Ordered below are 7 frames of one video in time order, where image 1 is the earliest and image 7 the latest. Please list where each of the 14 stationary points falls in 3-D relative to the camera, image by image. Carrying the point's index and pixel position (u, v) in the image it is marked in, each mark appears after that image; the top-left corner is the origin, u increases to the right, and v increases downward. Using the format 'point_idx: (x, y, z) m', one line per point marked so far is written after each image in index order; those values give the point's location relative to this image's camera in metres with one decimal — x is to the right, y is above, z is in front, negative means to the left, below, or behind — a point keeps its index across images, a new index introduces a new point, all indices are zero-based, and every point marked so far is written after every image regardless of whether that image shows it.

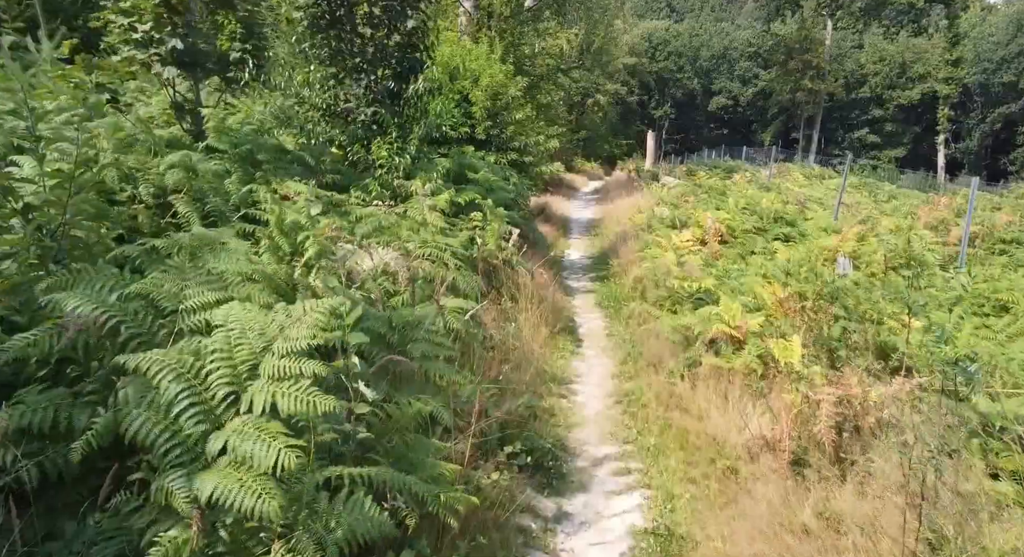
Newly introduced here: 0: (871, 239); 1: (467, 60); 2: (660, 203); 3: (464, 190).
0: (+5.8, +0.6, +11.8) m
1: (-0.8, +3.9, +13.0) m
2: (+3.0, +1.5, +14.7) m
3: (-0.6, +1.0, +8.7) m
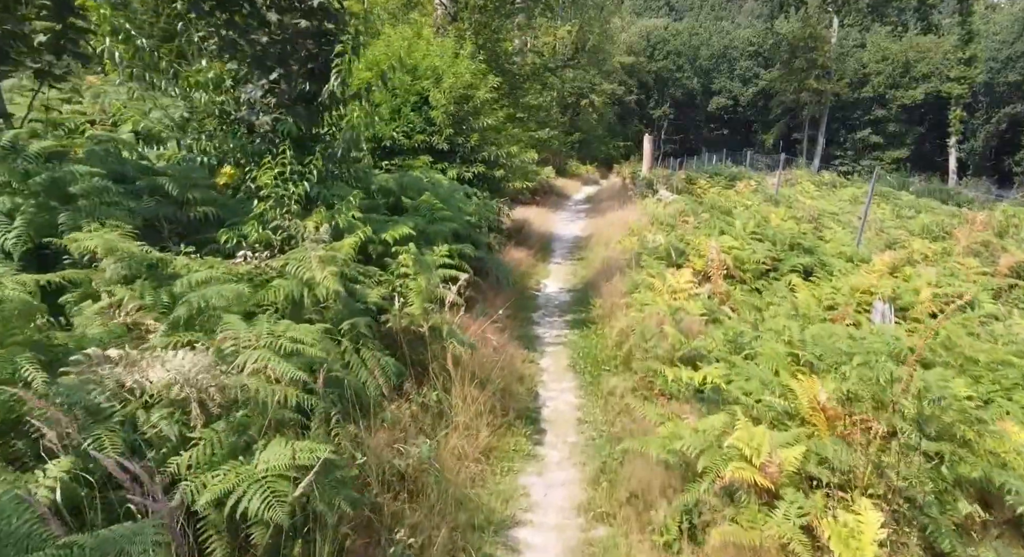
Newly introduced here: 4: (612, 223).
0: (+5.3, +0.1, +9.8) m
1: (-1.3, +3.4, +11.0) m
2: (+2.5, +1.0, +12.6) m
3: (-1.1, +0.5, +6.7) m
4: (+2.1, +1.2, +15.4) m
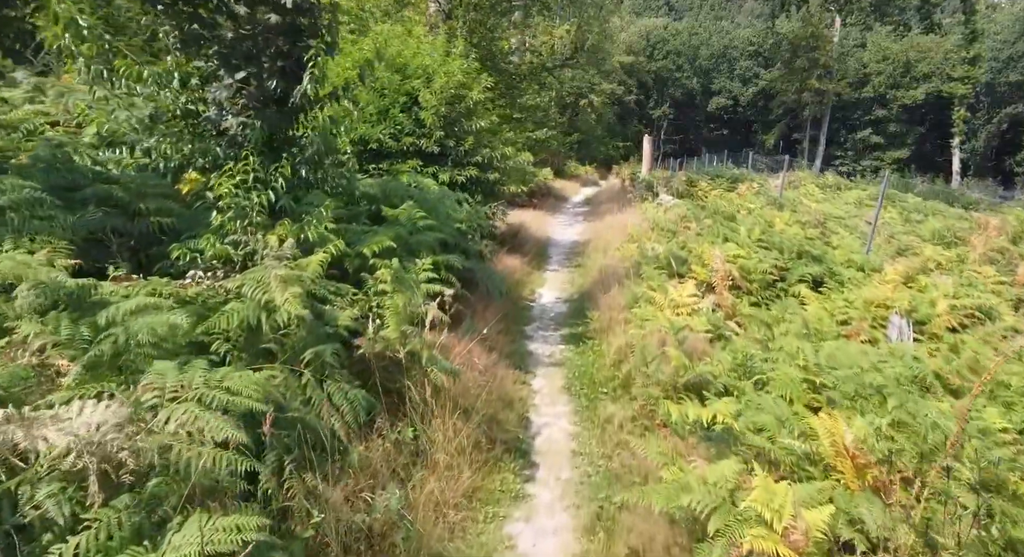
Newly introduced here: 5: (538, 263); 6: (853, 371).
0: (+5.2, -0.1, +9.2) m
1: (-1.4, +3.2, +10.4) m
2: (+2.4, +0.8, +12.1) m
3: (-1.2, +0.4, +6.1) m
4: (+2.0, +1.0, +14.8) m
5: (+0.5, +0.3, +12.5) m
6: (+2.6, -0.7, +5.5) m
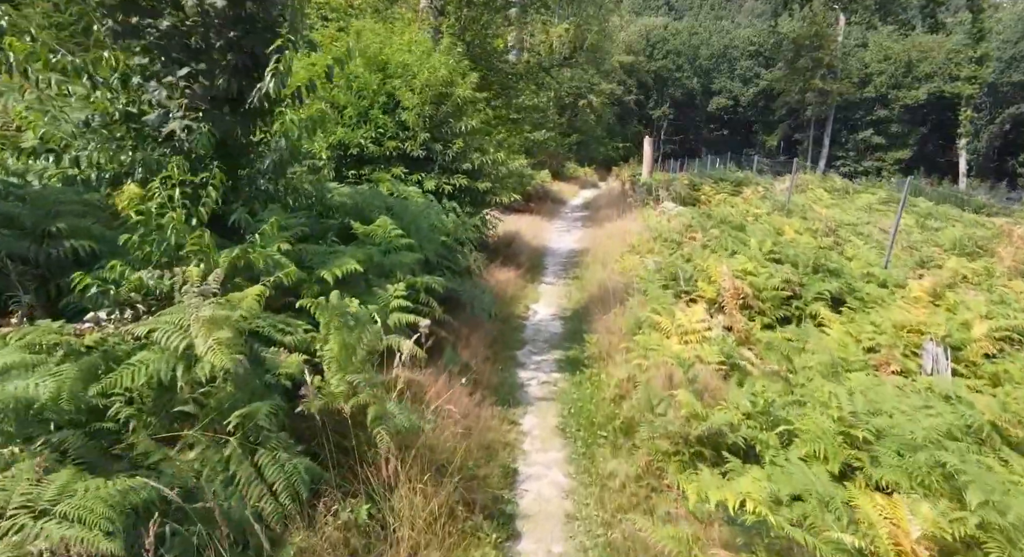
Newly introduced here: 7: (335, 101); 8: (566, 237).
0: (+5.1, -0.3, +8.4) m
1: (-1.5, +3.0, +9.6) m
2: (+2.3, +0.6, +11.3) m
3: (-1.3, +0.1, +5.3) m
4: (+1.9, +0.8, +14.0) m
5: (+0.3, +0.1, +11.7) m
6: (+2.5, -0.9, +4.7) m
7: (-2.4, +2.4, +9.6) m
8: (+1.2, +0.9, +16.5) m
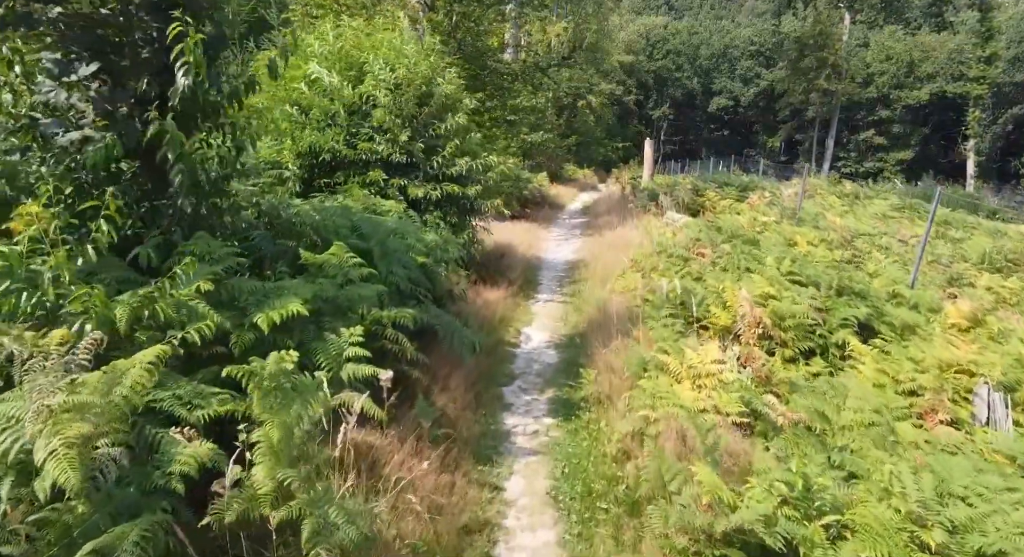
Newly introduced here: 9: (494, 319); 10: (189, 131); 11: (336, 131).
0: (+5.0, -0.6, +7.5) m
1: (-1.7, +2.8, +8.6) m
2: (+2.1, +0.4, +10.3) m
3: (-1.4, -0.1, +4.3) m
4: (+1.8, +0.6, +13.0) m
5: (+0.2, -0.2, +10.8) m
6: (+2.4, -1.2, +3.7) m
7: (-2.6, +2.1, +8.6) m
8: (+1.1, +0.7, +15.5) m
9: (-0.2, -0.5, +8.9) m
10: (-2.1, +0.9, +4.6) m
11: (-2.1, +1.7, +8.6) m
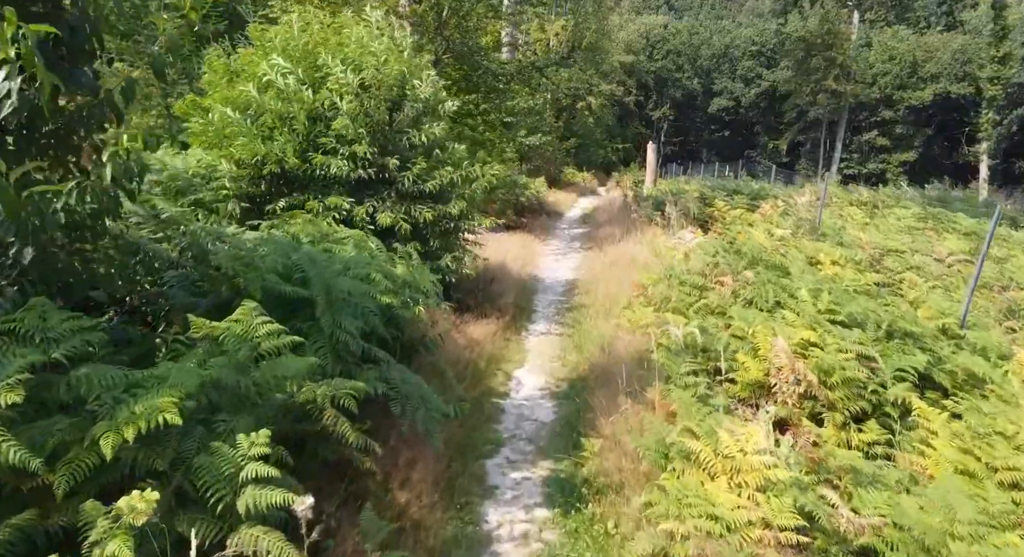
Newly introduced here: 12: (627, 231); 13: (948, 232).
0: (+4.9, -0.9, +6.1) m
1: (-1.8, +2.4, +7.3) m
2: (+2.0, 0.0, +9.0) m
3: (-1.5, -0.5, +3.0) m
4: (+1.7, +0.2, +11.7) m
5: (+0.1, -0.6, +9.4) m
6: (+2.3, -1.5, +2.4) m
7: (-2.7, +1.7, +7.3) m
8: (+1.0, +0.3, +14.2) m
9: (-0.3, -0.9, +7.5) m
10: (-2.3, +0.6, +3.3) m
11: (-2.2, +1.3, +7.2) m
12: (+2.5, +1.1, +15.8) m
13: (+9.8, +1.2, +16.3) m
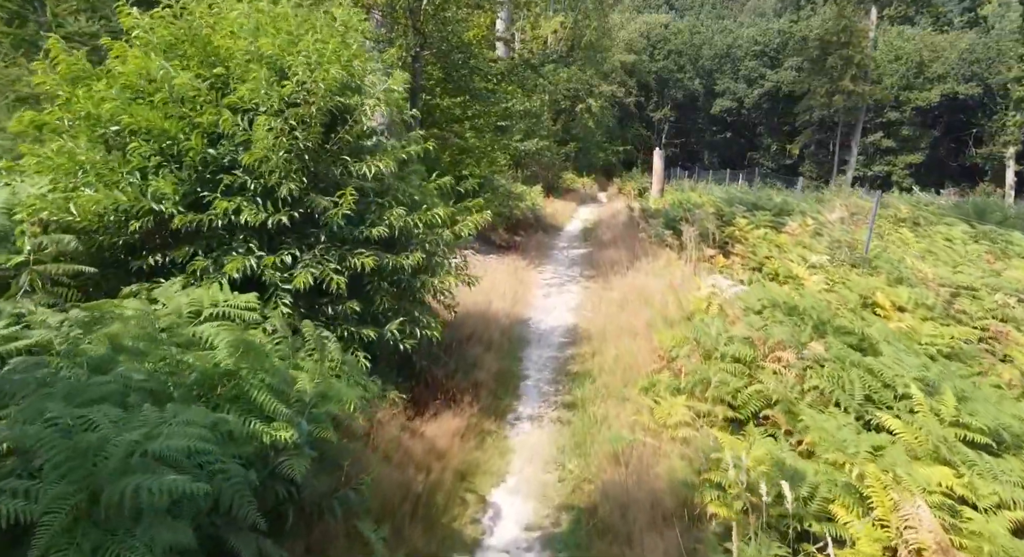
0: (+4.7, -1.6, +3.7) m
1: (-2.0, +1.7, +4.9) m
2: (+1.8, -0.7, +6.6) m
3: (-1.7, -1.1, +0.6) m
4: (+1.5, -0.5, +9.3) m
5: (-0.1, -1.2, +7.0) m
6: (+2.1, -2.2, 0.0) m
7: (-2.9, +1.1, +4.9) m
8: (+0.8, -0.3, +11.8) m
9: (-0.5, -1.5, +5.1) m
10: (-2.4, -0.1, +0.9) m
11: (-2.4, +0.7, +4.8) m
12: (+2.3, +0.4, +13.4) m
13: (+9.6, +0.6, +13.9) m
